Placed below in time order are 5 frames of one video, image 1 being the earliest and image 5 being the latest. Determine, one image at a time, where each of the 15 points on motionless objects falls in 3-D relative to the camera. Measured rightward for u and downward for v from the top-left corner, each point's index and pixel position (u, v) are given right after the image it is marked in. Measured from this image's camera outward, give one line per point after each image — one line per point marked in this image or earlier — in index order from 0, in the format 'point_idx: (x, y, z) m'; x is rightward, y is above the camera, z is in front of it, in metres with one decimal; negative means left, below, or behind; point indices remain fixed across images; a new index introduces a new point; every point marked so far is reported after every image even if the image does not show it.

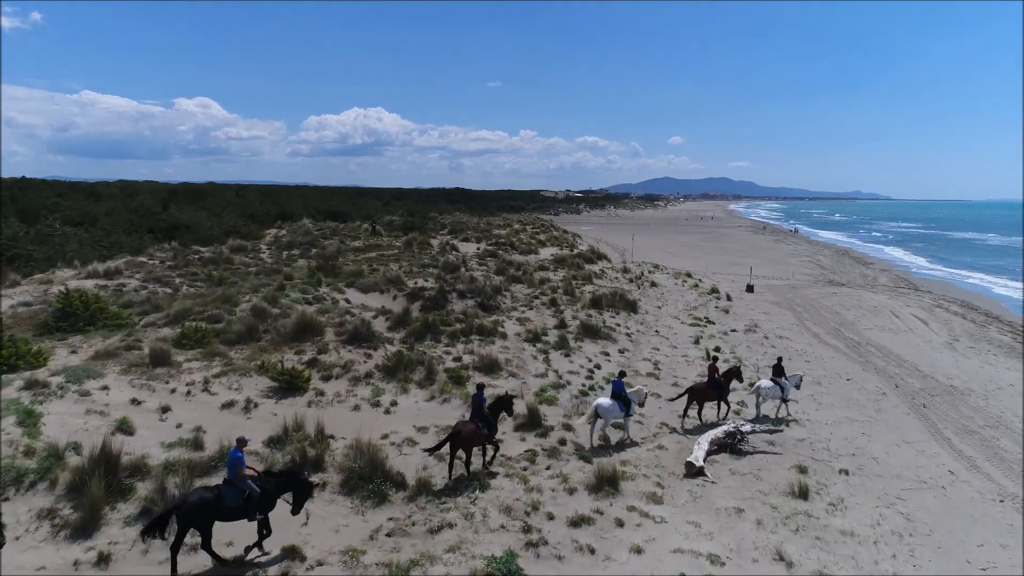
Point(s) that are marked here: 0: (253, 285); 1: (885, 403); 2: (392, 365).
0: (-6.1, +0.1, +16.0) m
1: (+6.5, -2.0, +11.8) m
2: (-1.8, -1.2, +10.4) m
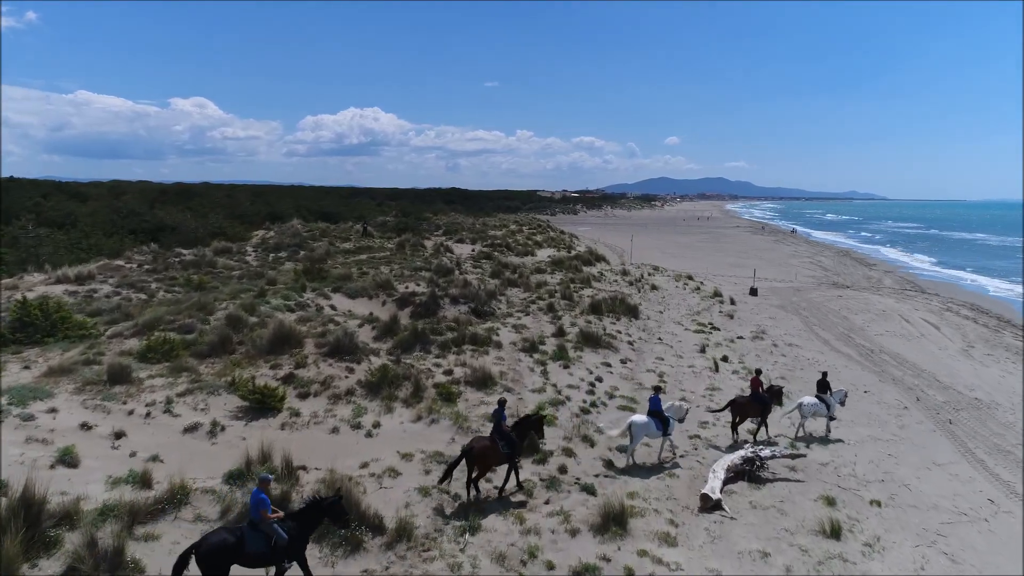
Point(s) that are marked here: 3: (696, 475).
0: (-6.2, 0.0, +15.1) m
1: (+6.4, -2.1, +11.0) m
2: (-1.9, -1.3, +9.5) m
3: (+2.1, -2.1, +7.8) m
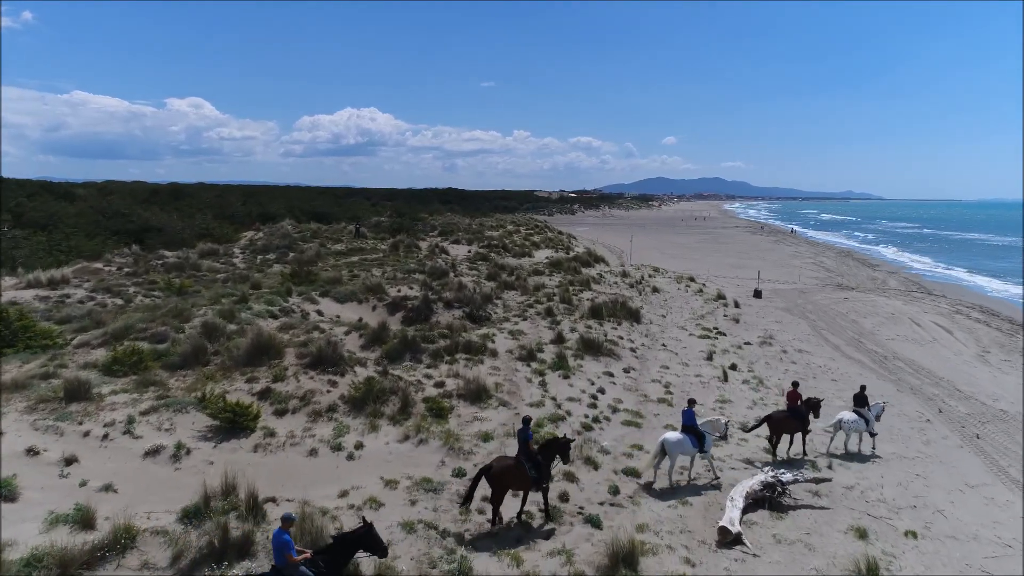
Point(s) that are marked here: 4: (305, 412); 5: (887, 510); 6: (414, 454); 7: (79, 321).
0: (-6.3, -0.1, +14.3) m
1: (+6.3, -2.2, +10.3) m
2: (-2.0, -1.4, +8.8) m
3: (+2.1, -2.2, +7.1) m
4: (-2.6, -1.5, +8.4) m
5: (+4.0, -2.4, +7.3) m
6: (-1.1, -1.9, +7.6) m
7: (-7.5, -0.6, +11.8) m
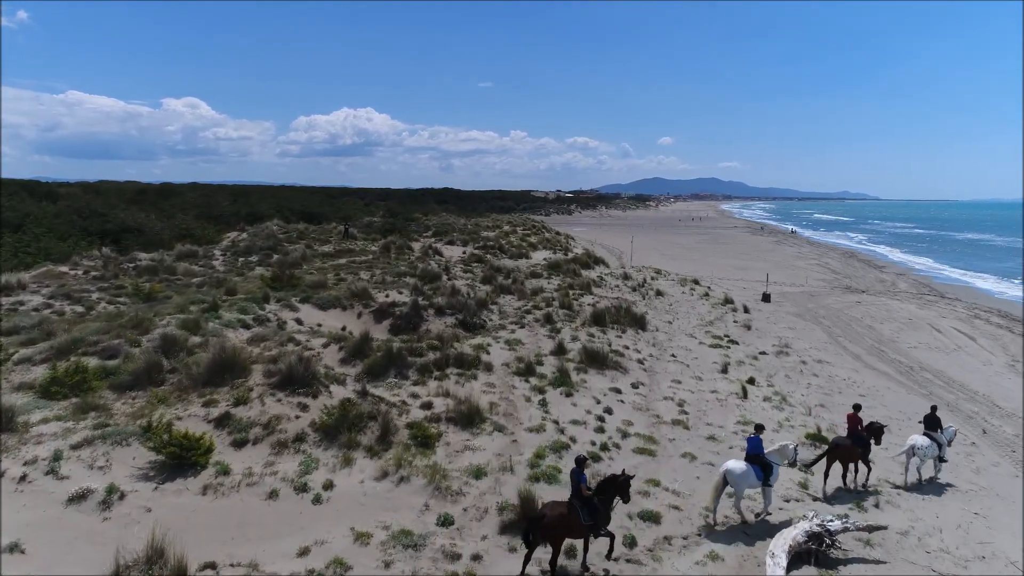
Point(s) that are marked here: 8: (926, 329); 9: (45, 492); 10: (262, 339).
0: (-6.3, -0.3, +13.1) m
1: (+6.3, -2.3, +9.1) m
2: (-2.0, -1.5, +7.6) m
3: (+2.0, -2.3, +5.9) m
4: (-2.6, -1.6, +7.2) m
5: (+4.0, -2.5, +6.1) m
6: (-1.1, -2.0, +6.5) m
7: (-7.6, -0.7, +10.6) m
8: (+11.5, -1.1, +18.9) m
9: (-4.1, -1.8, +5.9) m
10: (-3.9, -0.8, +10.6) m
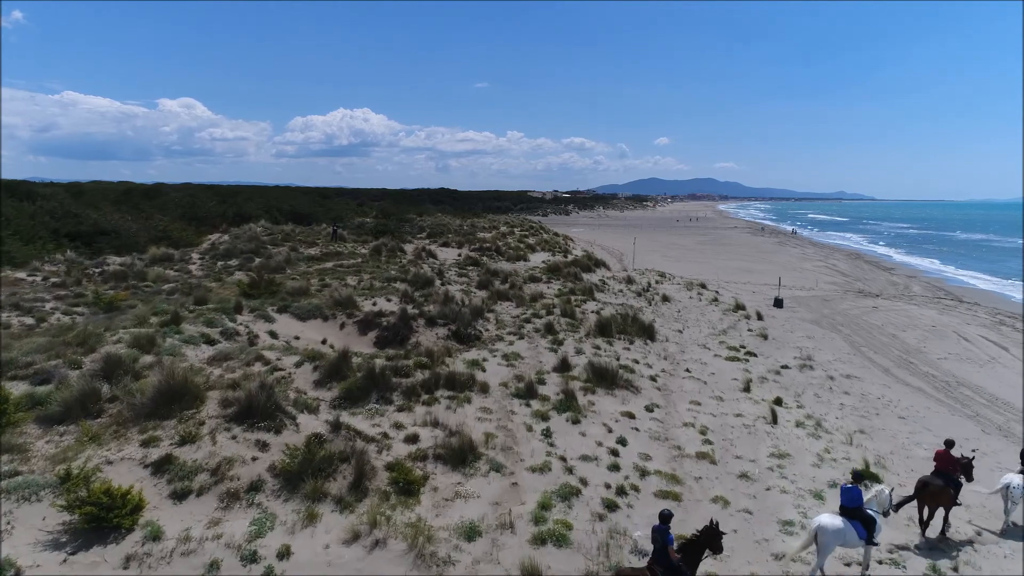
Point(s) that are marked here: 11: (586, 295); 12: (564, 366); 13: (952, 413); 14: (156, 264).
0: (-6.3, -0.4, +11.8) m
1: (+6.3, -2.4, +7.9) m
2: (-2.0, -1.7, +6.3) m
3: (+2.1, -2.5, +4.7) m
4: (-2.6, -1.8, +5.9) m
5: (+4.0, -2.6, +4.9) m
6: (-1.1, -2.1, +5.2) m
7: (-7.6, -0.9, +9.3) m
8: (+11.4, -1.3, +17.7) m
9: (-4.1, -1.9, +4.6) m
10: (-3.9, -0.9, +9.3) m
11: (+2.1, -0.2, +19.3) m
12: (+0.9, -1.3, +11.4) m
13: (+7.1, -2.0, +11.1) m
14: (-9.5, +0.7, +18.1) m
